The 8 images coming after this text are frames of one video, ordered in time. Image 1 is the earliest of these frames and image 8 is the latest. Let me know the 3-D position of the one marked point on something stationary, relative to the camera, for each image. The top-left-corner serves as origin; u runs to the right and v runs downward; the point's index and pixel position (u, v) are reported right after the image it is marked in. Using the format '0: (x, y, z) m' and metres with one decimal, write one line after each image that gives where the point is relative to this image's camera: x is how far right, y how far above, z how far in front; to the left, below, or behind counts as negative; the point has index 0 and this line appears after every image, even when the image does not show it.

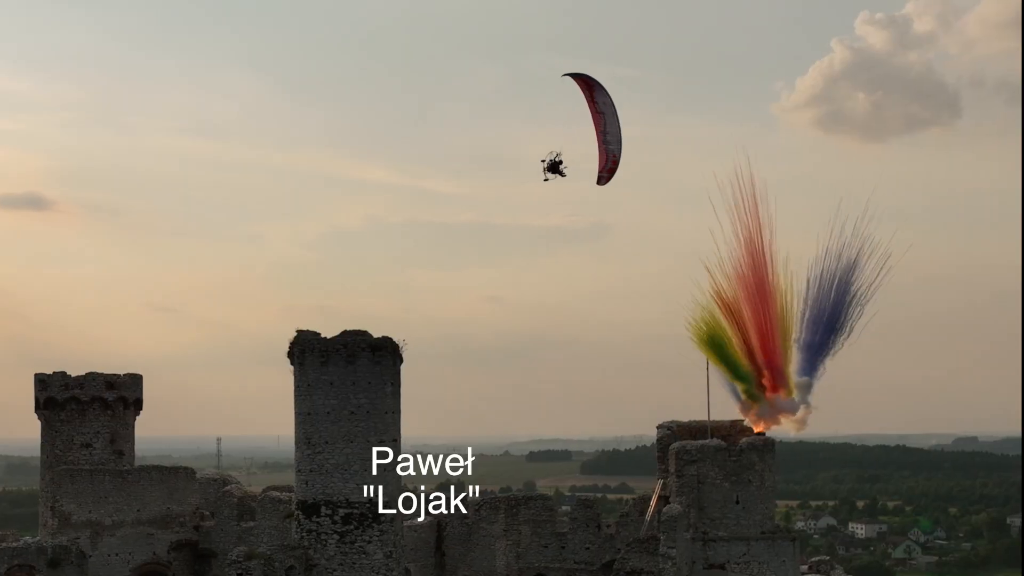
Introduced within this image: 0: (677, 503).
0: (+2.1, -2.6, +14.7) m
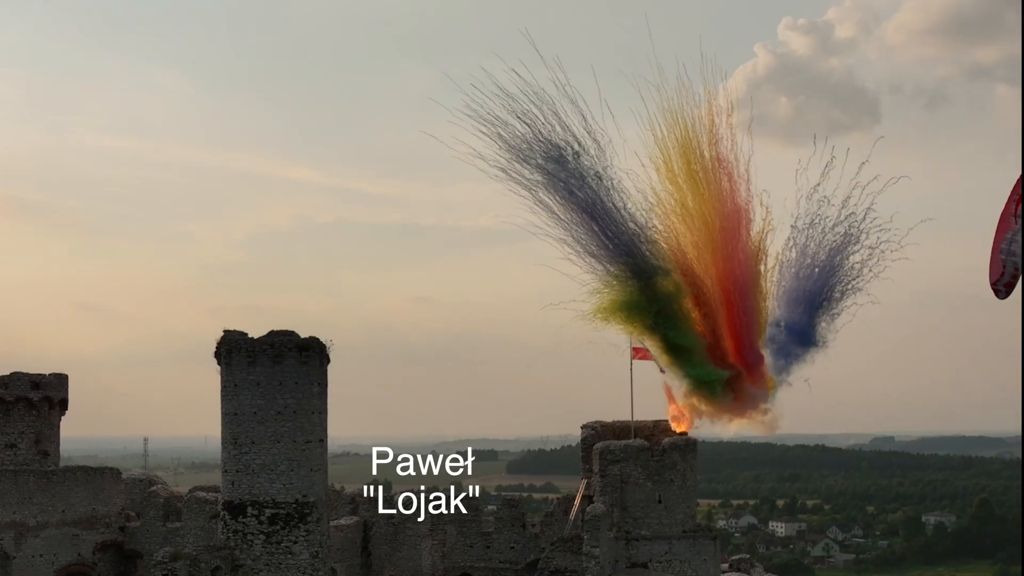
0: (+1.2, -2.6, +15.1) m
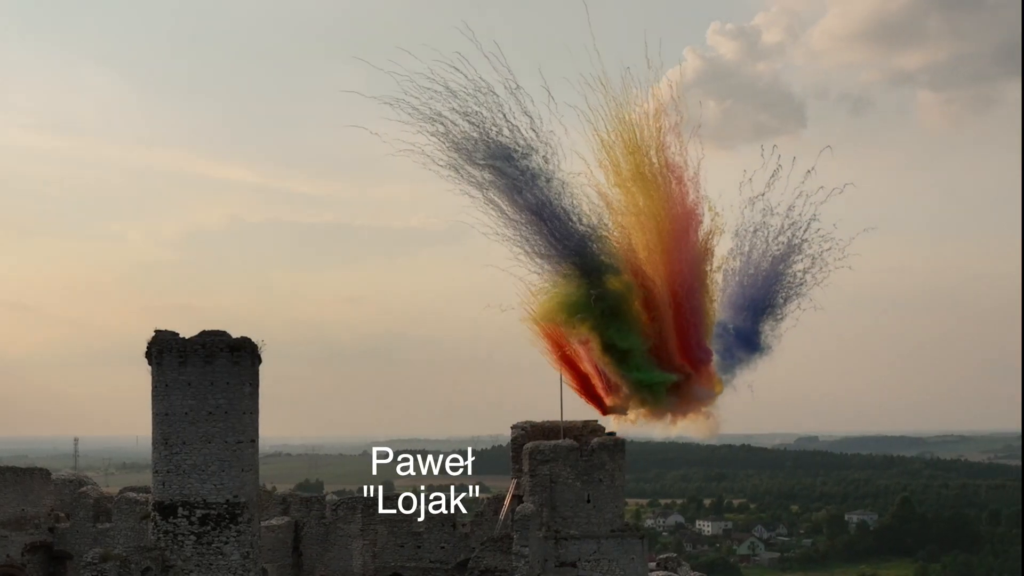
0: (+0.2, -2.7, +15.4) m
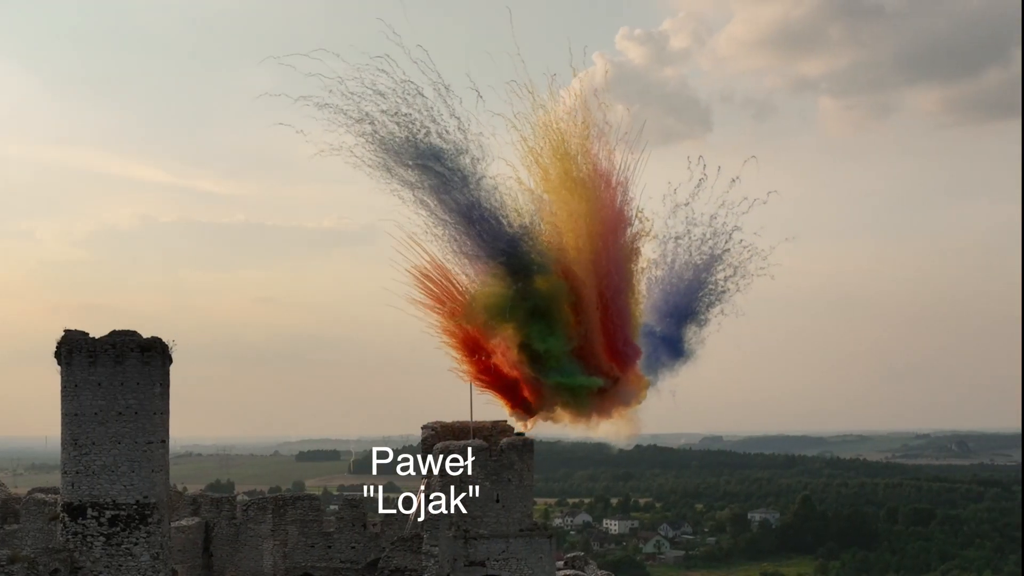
0: (-1.0, -2.8, +15.9) m
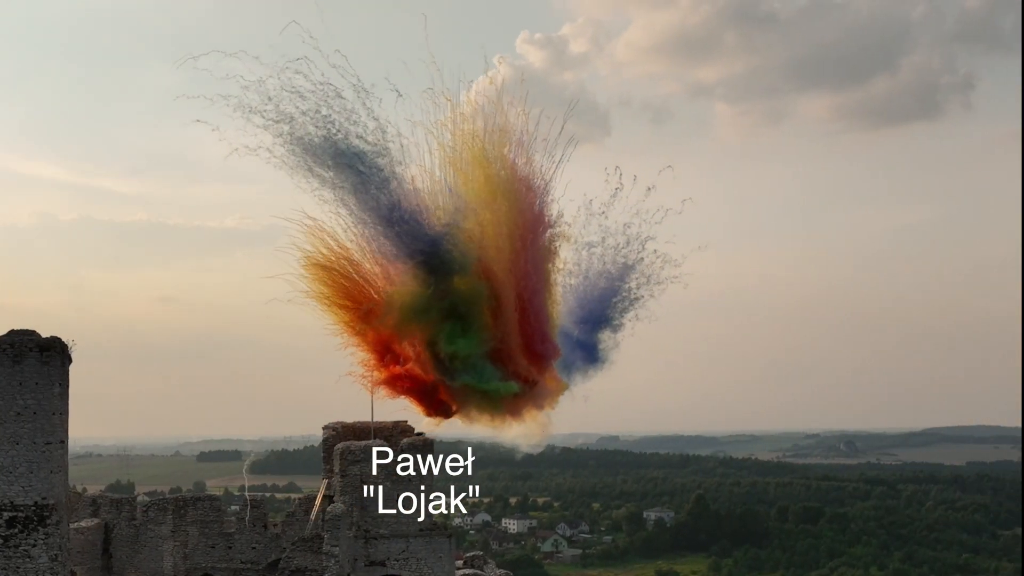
0: (-2.3, -2.8, +16.2) m
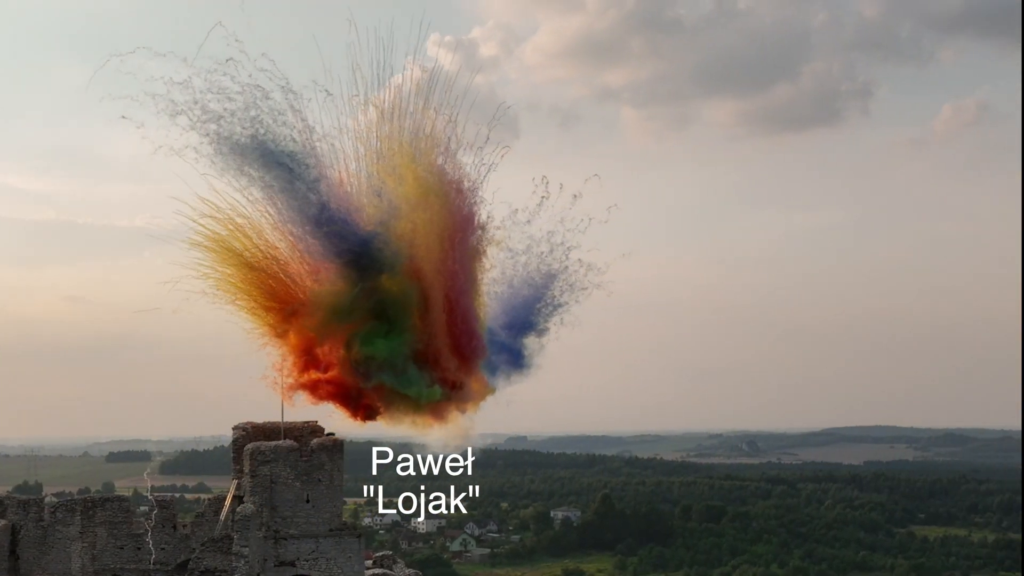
0: (-3.5, -2.9, +16.4) m
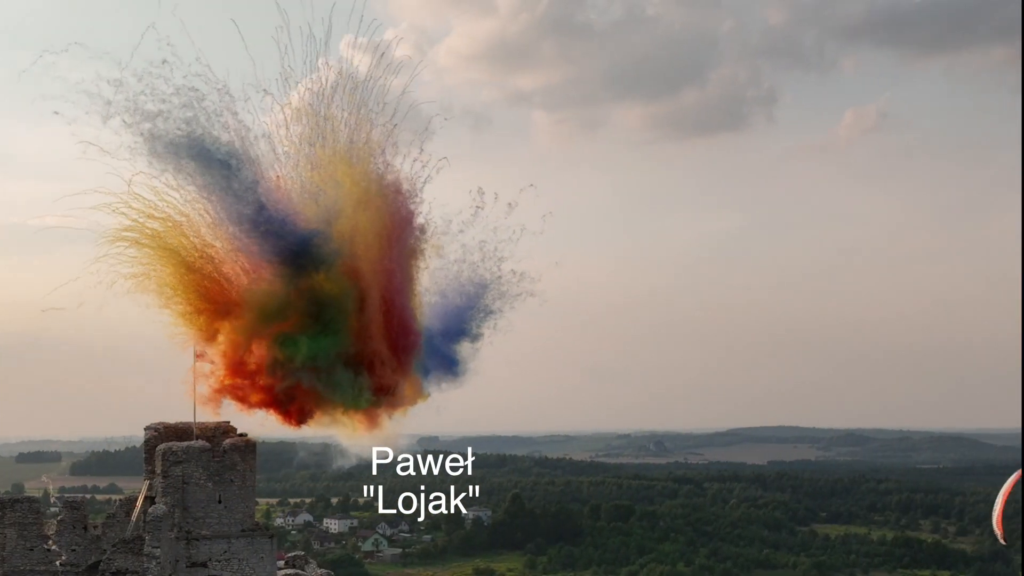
0: (-4.6, -2.9, +16.6) m
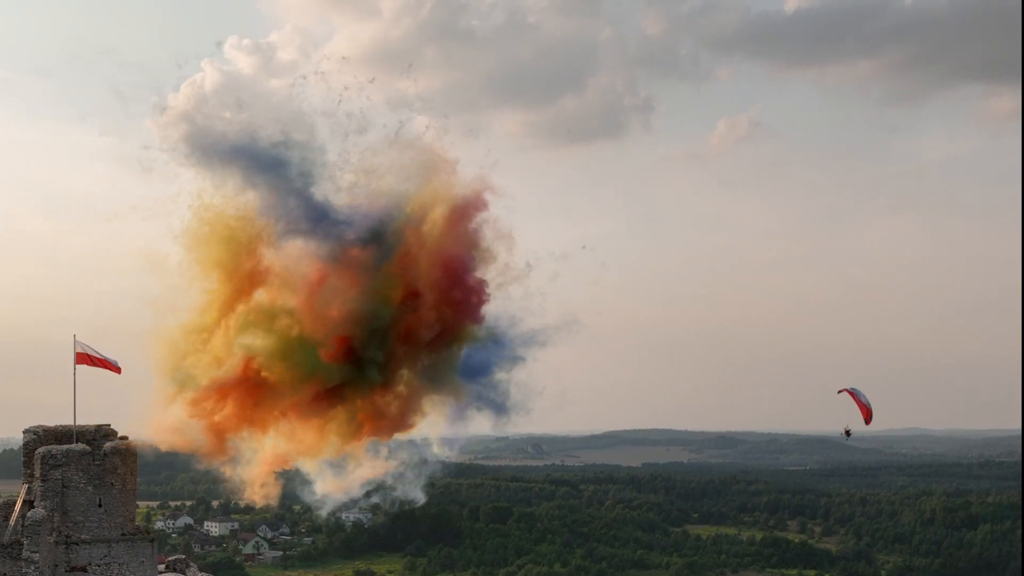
0: (-6.1, -2.9, +16.6) m
